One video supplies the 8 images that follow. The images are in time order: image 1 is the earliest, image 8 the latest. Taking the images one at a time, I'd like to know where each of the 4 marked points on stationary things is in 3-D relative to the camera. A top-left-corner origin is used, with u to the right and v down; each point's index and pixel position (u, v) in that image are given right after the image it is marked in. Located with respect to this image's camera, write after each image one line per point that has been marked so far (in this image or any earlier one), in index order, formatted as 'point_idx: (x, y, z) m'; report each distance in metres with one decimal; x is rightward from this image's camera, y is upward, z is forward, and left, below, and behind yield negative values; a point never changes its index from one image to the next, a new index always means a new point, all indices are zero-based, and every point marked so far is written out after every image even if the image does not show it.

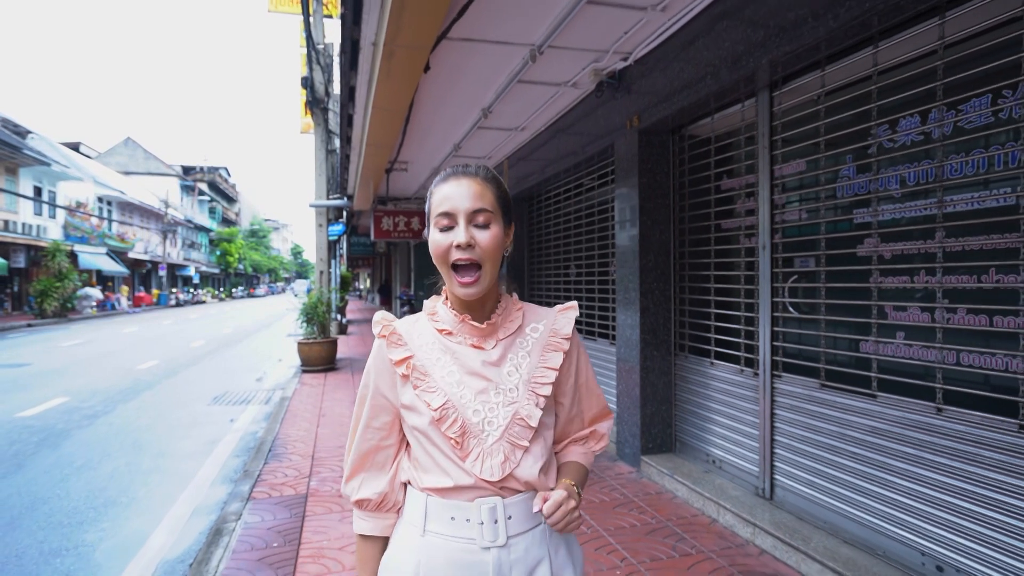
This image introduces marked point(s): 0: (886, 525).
0: (+1.9, -1.2, +2.9) m
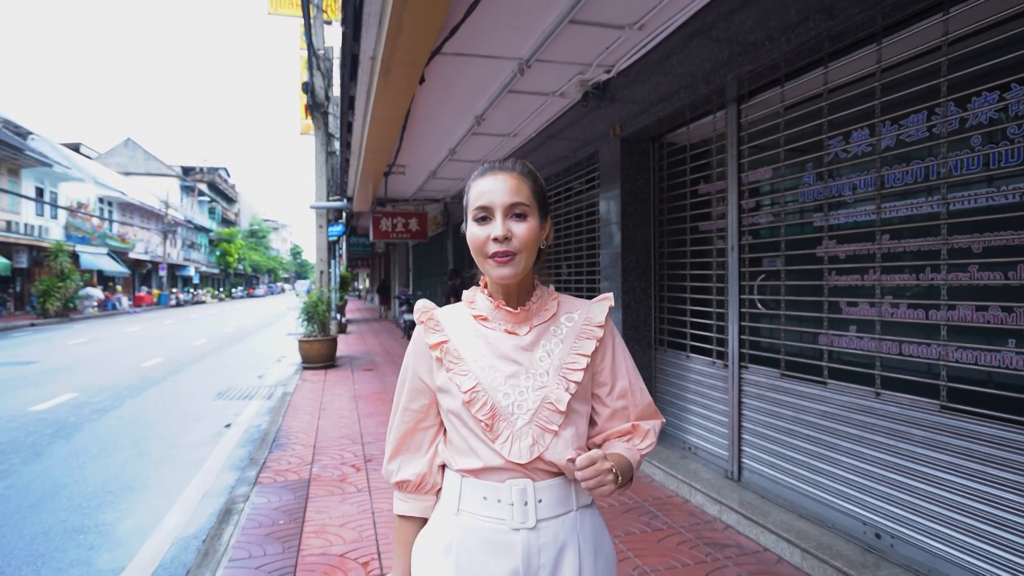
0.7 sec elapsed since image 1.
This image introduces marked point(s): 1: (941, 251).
0: (+1.8, -1.2, +3.2) m
1: (+2.0, +0.2, +2.8) m
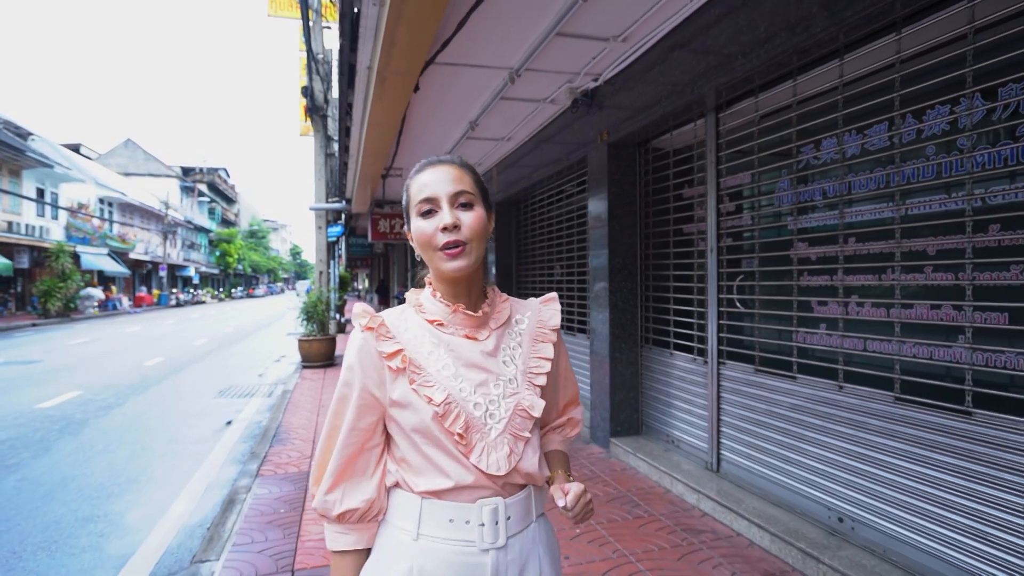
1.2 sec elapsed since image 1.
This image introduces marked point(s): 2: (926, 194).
0: (+1.7, -1.2, +3.4) m
1: (+1.9, +0.2, +3.0) m
2: (+2.0, +0.5, +2.8) m
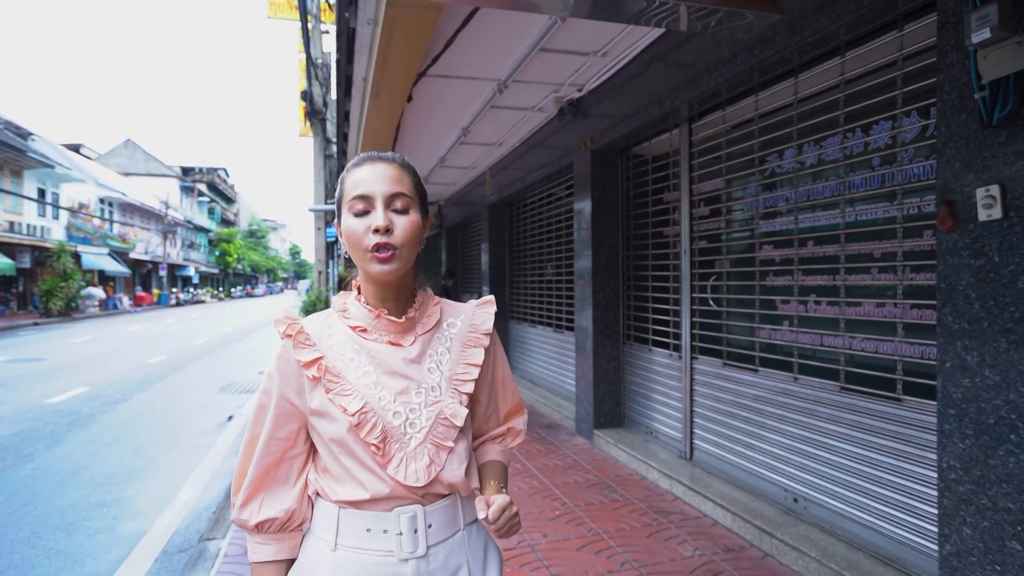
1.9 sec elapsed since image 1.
0: (+1.6, -1.2, +3.7) m
1: (+1.8, +0.2, +3.2) m
2: (+1.9, +0.5, +3.1) m
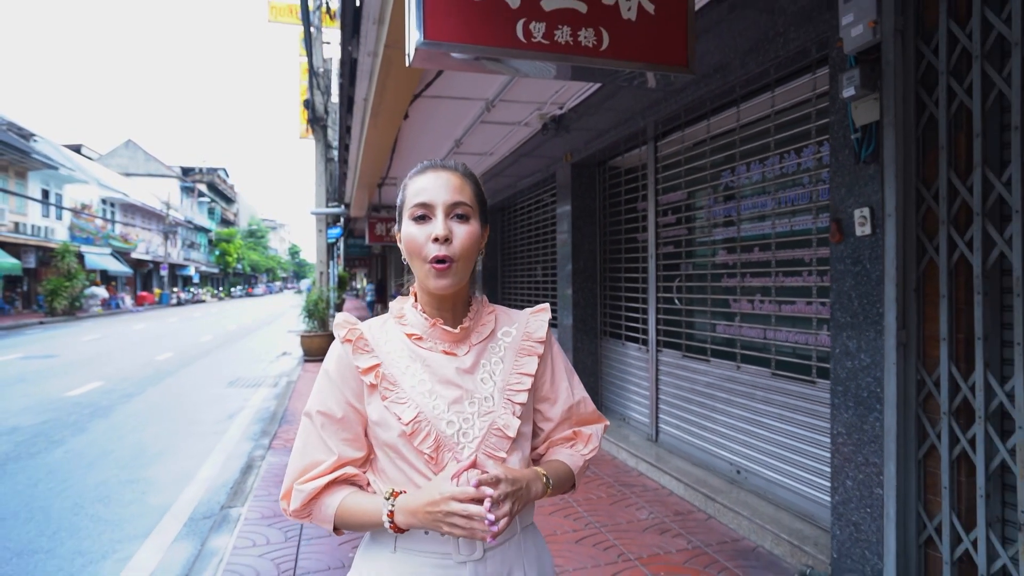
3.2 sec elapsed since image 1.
0: (+1.5, -1.2, +4.3) m
1: (+1.7, +0.2, +3.8) m
2: (+1.8, +0.5, +3.6) m
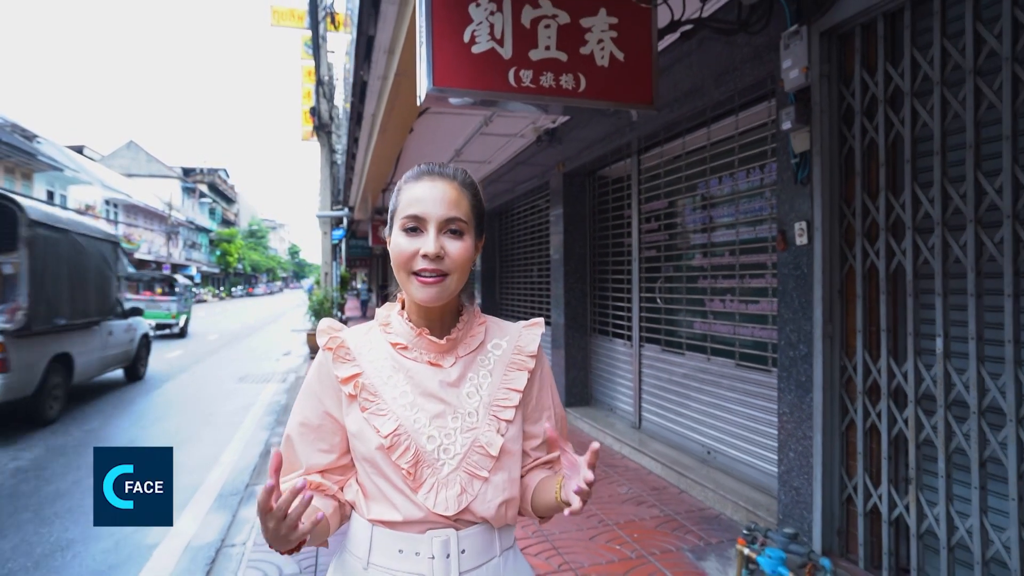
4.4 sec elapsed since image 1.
0: (+1.4, -1.2, +4.8) m
1: (+1.7, +0.2, +4.3) m
2: (+1.7, +0.4, +4.1) m
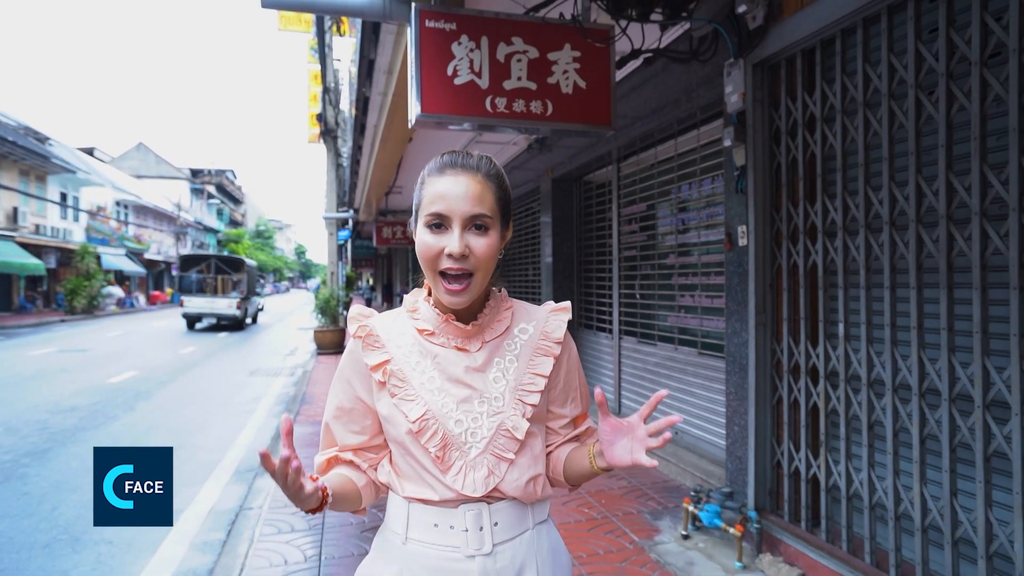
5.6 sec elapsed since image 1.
0: (+1.3, -1.1, +5.2) m
1: (+1.5, +0.2, +4.8) m
2: (+1.6, +0.5, +4.6) m
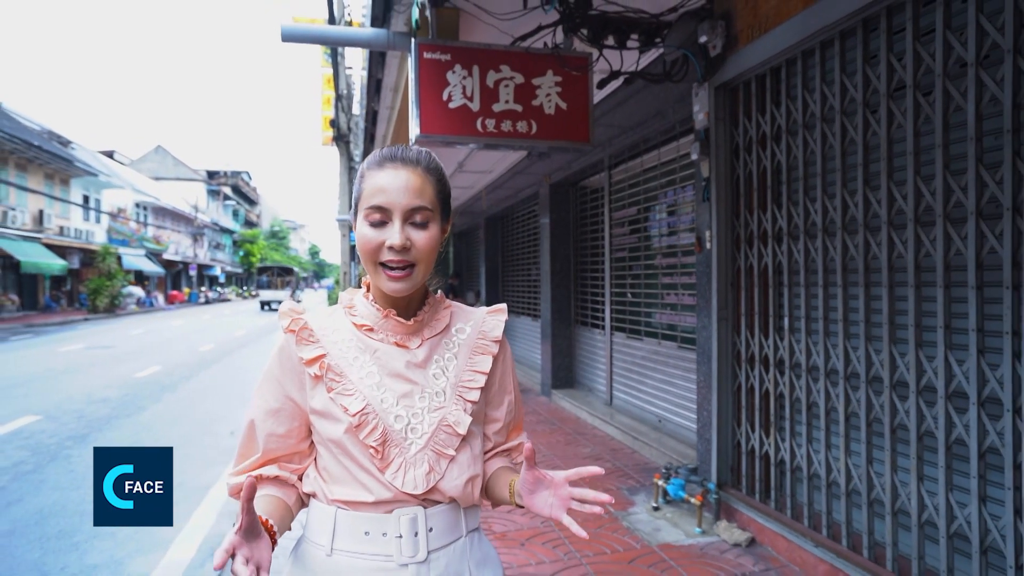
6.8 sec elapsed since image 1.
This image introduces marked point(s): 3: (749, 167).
0: (+1.3, -1.1, +5.6) m
1: (+1.5, +0.2, +5.2) m
2: (+1.6, +0.5, +5.0) m
3: (+1.5, +0.7, +3.6) m
